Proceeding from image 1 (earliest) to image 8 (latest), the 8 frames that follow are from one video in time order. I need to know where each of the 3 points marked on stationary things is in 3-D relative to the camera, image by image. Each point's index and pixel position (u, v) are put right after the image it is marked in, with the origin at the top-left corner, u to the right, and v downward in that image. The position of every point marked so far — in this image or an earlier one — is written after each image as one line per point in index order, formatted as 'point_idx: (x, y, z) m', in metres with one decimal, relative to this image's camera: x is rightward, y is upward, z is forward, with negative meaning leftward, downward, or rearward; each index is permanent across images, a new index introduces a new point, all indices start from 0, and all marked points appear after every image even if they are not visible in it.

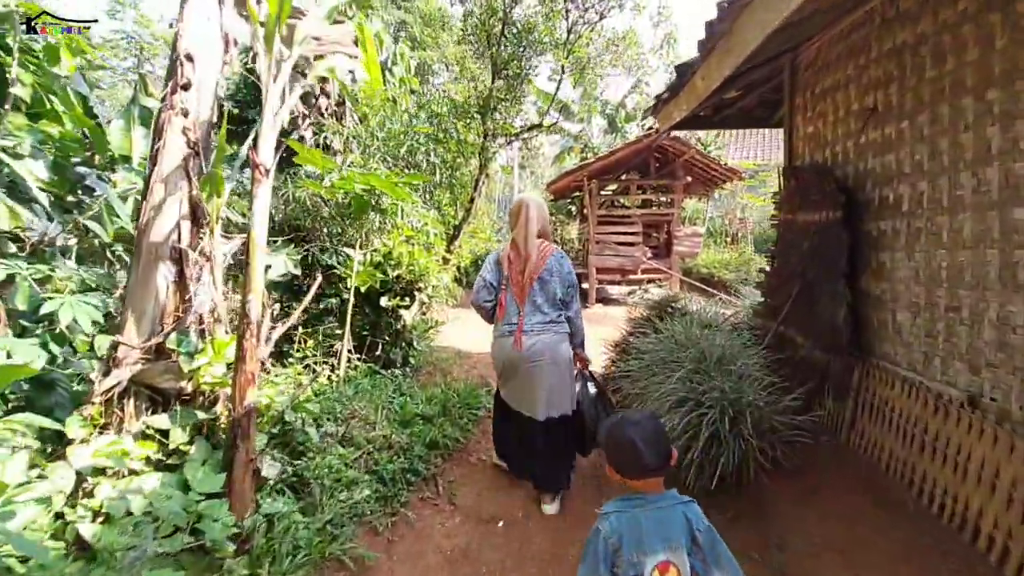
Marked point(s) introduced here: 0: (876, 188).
0: (+1.6, +0.4, +3.8) m
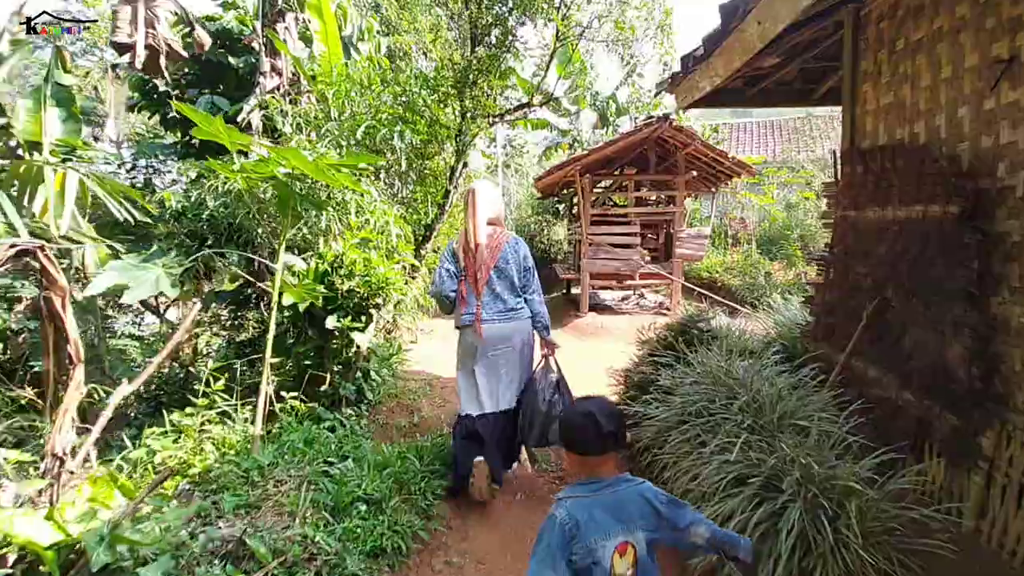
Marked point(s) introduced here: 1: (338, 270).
0: (+1.5, +0.3, +2.6) m
1: (-0.8, +0.1, +4.3) m
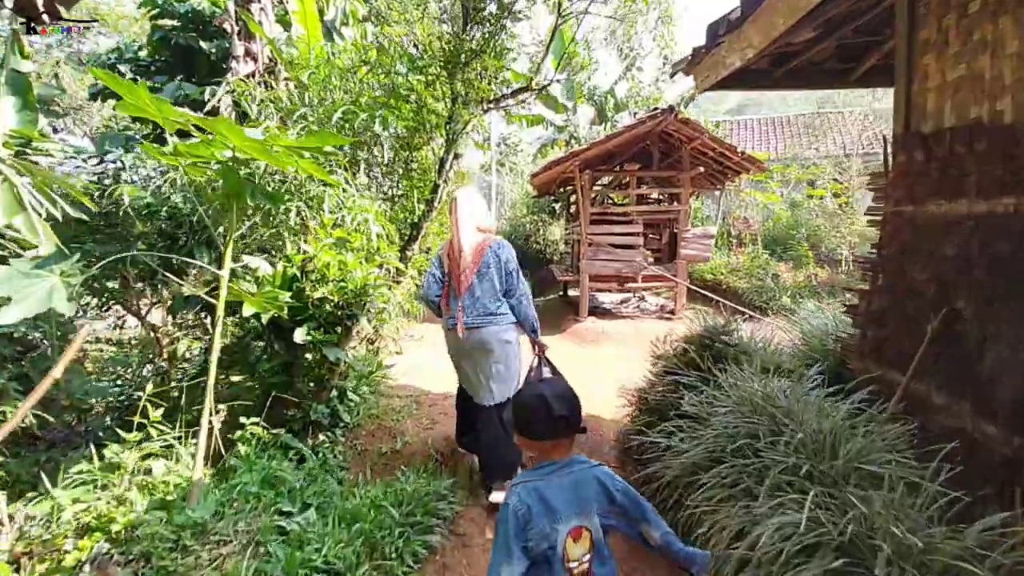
0: (+1.5, +0.3, +2.1) m
1: (-0.9, +0.1, +3.7) m
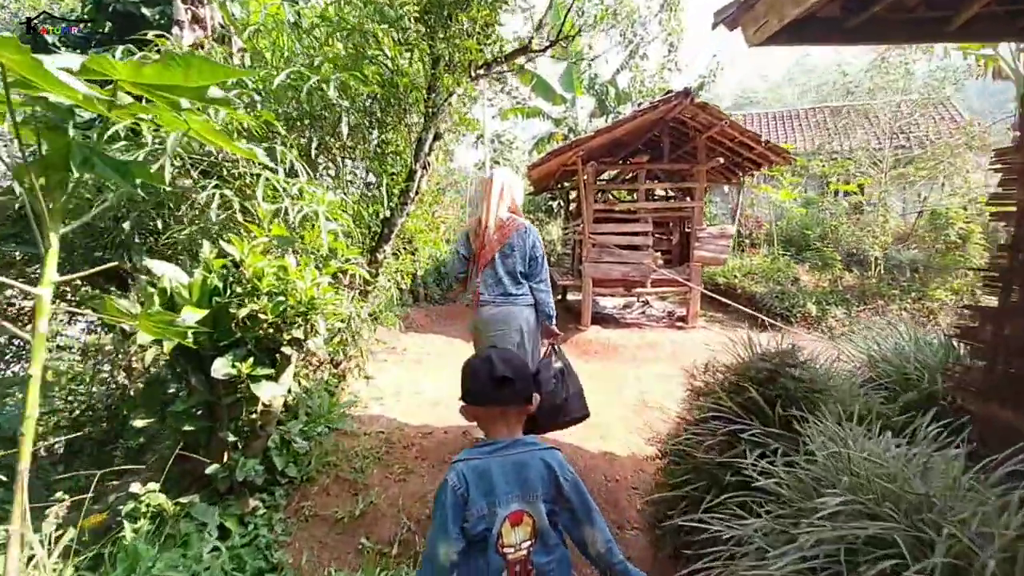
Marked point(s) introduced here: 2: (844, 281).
0: (+1.5, +0.3, +1.1) m
1: (-0.9, 0.0, +2.8) m
2: (+3.5, +0.1, +9.3) m
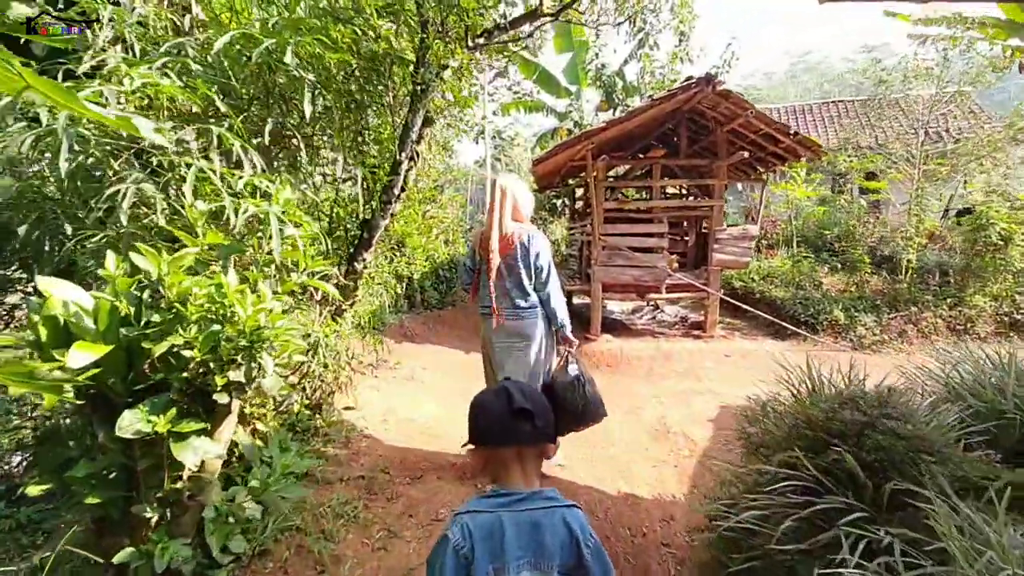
0: (+1.5, +0.2, +0.5) m
1: (-0.9, -0.1, +2.1) m
2: (+3.5, 0.0, +8.6) m
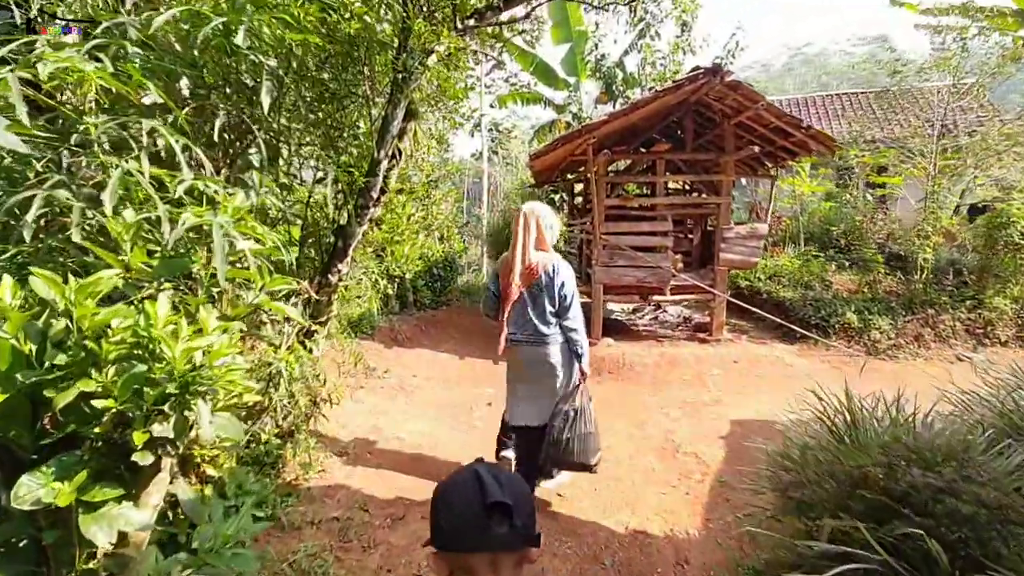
0: (+1.5, +0.1, +0.1) m
1: (-0.9, -0.1, +1.7) m
2: (+3.5, 0.0, +8.2) m
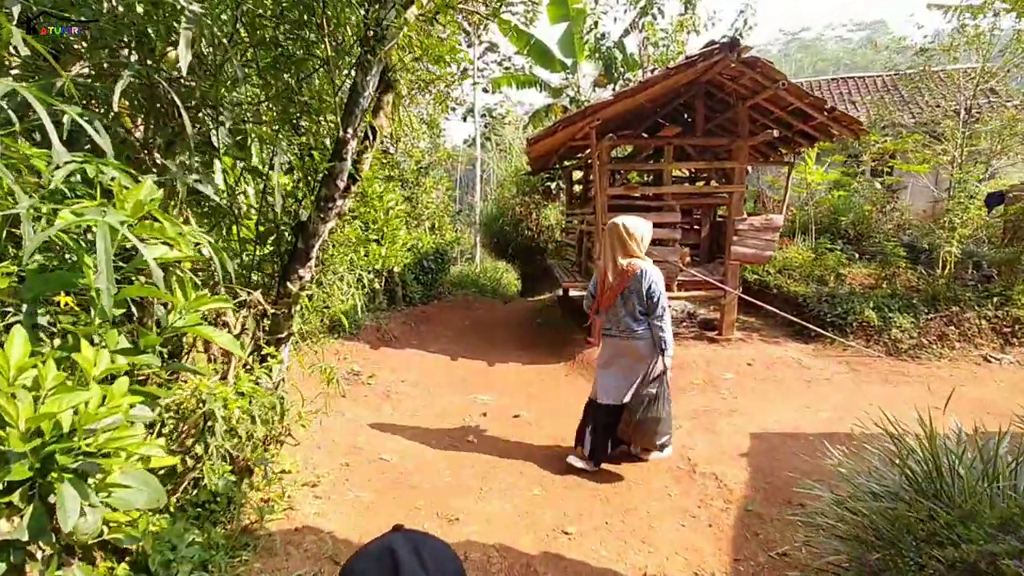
0: (+1.5, +0.1, -0.5) m
1: (-0.9, -0.2, +1.1) m
2: (+3.4, +0.1, +7.7) m
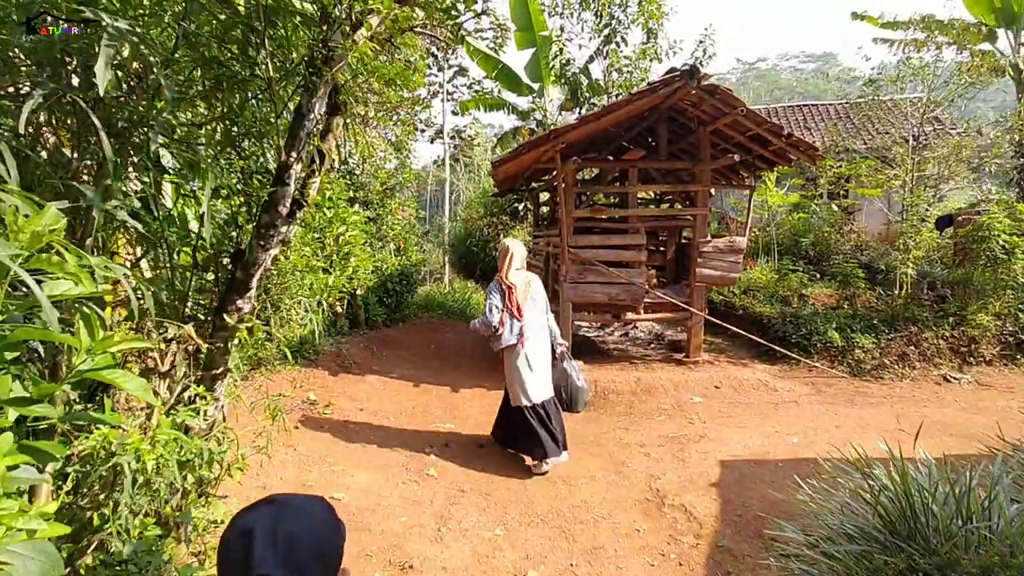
0: (+1.5, 0.0, -0.6) m
1: (-0.9, -0.2, +1.0) m
2: (+3.1, -0.1, +7.7) m
